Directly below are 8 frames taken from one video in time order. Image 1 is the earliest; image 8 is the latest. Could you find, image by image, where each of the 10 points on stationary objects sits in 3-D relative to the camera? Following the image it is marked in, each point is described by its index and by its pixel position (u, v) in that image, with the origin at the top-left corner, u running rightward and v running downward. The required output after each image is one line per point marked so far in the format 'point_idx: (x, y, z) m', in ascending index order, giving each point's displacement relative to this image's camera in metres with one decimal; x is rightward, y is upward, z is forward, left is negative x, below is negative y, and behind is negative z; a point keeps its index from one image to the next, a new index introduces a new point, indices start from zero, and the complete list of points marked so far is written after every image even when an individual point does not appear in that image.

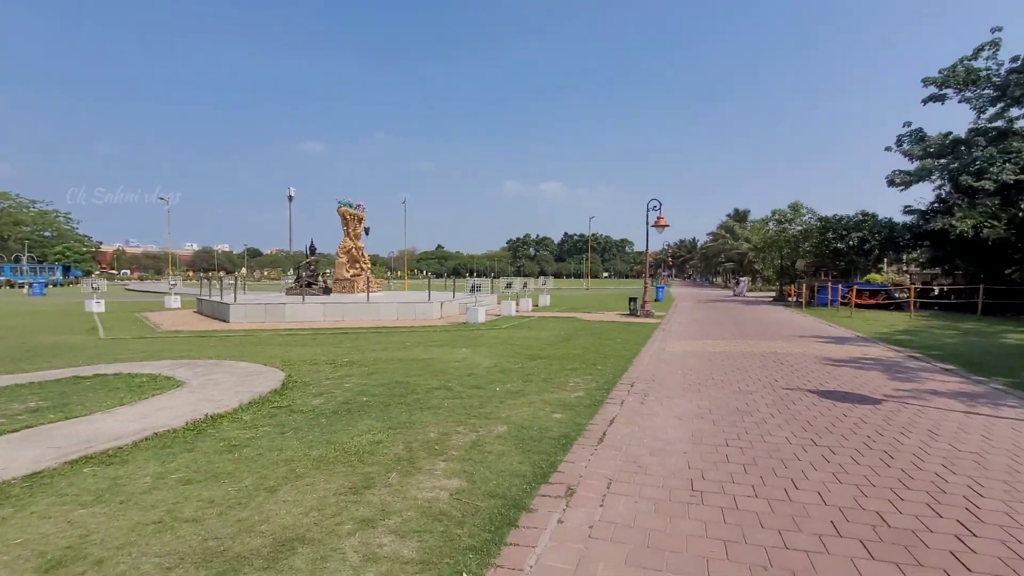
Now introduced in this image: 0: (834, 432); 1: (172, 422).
0: (+3.2, -1.4, +4.8) m
1: (-3.4, -1.3, +4.9) m
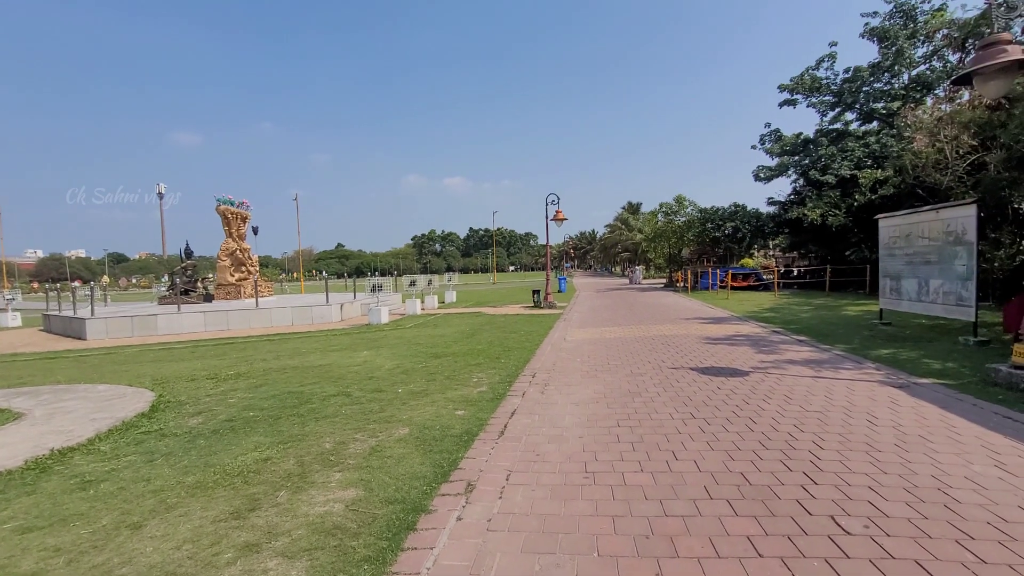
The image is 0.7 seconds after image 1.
0: (+2.2, -1.3, +5.3) m
1: (-4.4, -1.5, +4.1) m
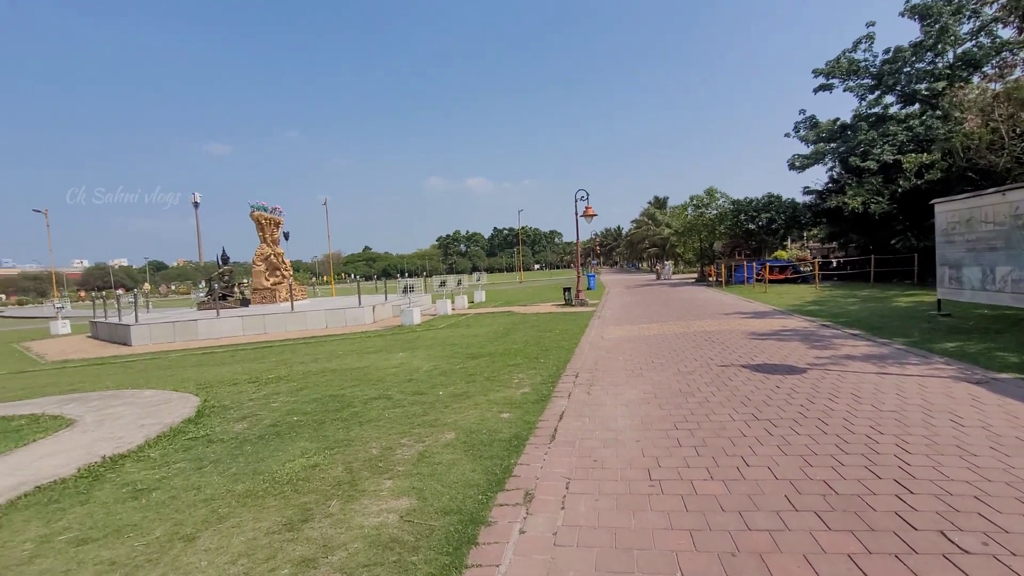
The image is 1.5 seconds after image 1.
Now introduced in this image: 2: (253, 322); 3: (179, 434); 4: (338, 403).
0: (+2.7, -1.2, +5.0) m
1: (-3.9, -1.6, +4.2) m
2: (-8.3, -1.1, +15.5) m
3: (-3.5, -1.5, +5.0) m
4: (-2.2, -1.4, +6.0) m
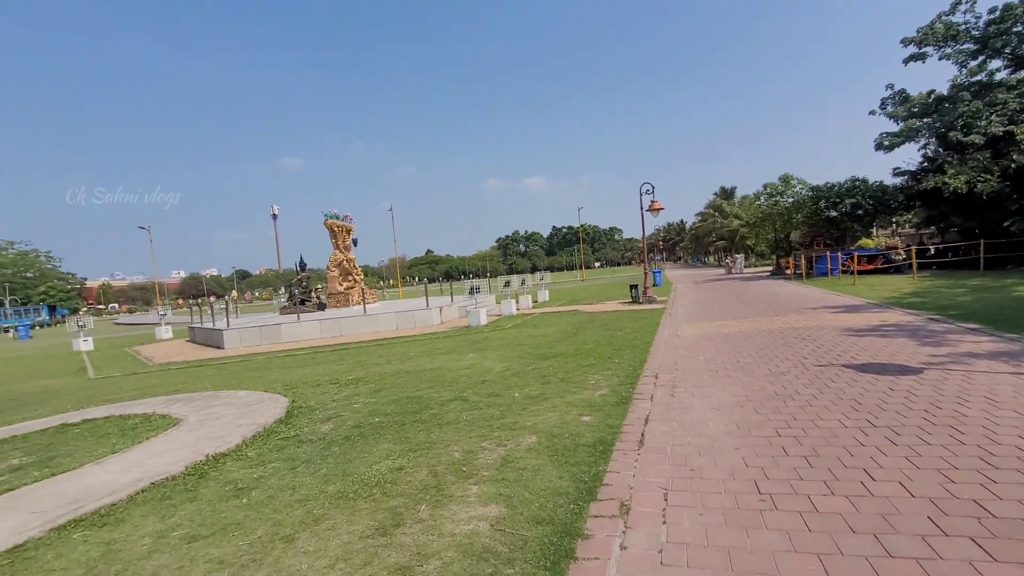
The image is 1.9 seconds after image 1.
0: (+3.4, -1.1, +4.4) m
1: (-3.2, -1.6, +4.4) m
2: (-6.1, -1.2, +16.2) m
3: (-2.6, -1.6, +5.3) m
4: (-1.2, -1.5, +6.1) m
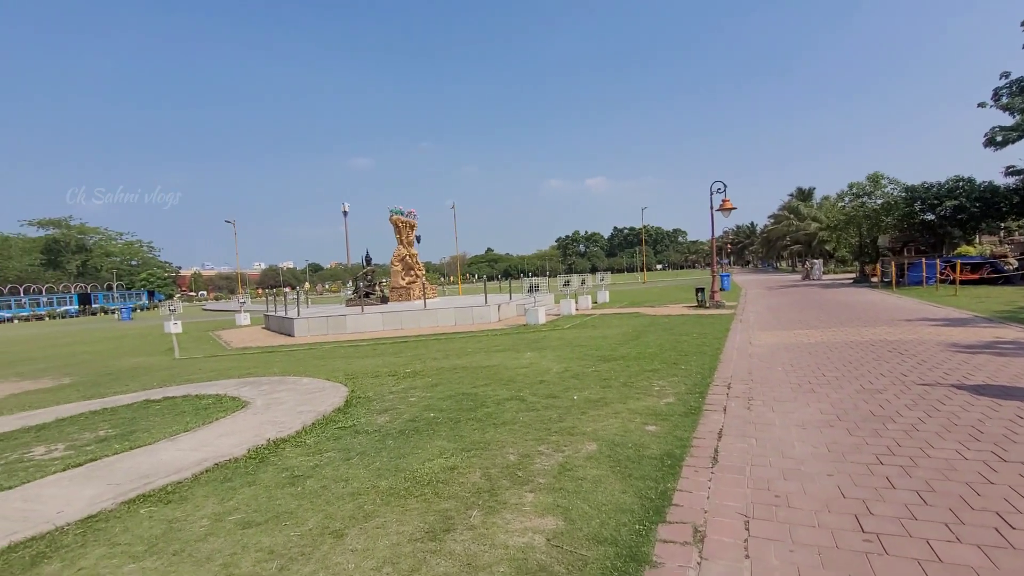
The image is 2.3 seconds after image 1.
0: (+3.9, -1.2, +3.8) m
1: (-2.6, -1.5, +4.6) m
2: (-4.1, -1.0, +16.6) m
3: (-2.0, -1.5, +5.3) m
4: (-0.5, -1.4, +5.9) m
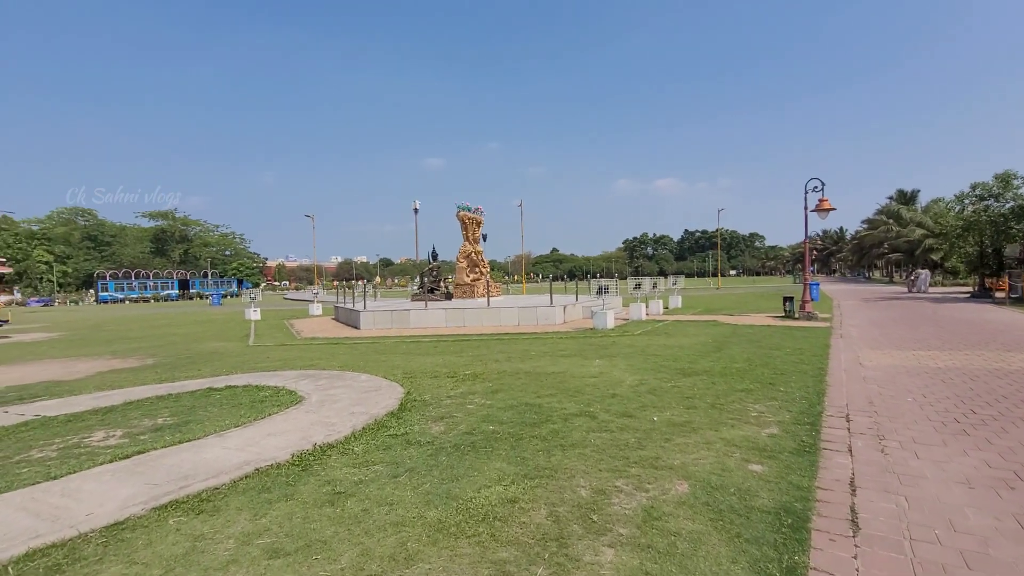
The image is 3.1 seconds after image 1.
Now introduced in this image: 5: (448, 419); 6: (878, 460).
0: (+4.4, -1.3, +2.6) m
1: (-2.0, -1.4, +4.2) m
2: (-1.9, -0.9, +16.3) m
3: (-1.3, -1.4, +4.9) m
4: (+0.3, -1.4, +5.3) m
5: (-0.7, -1.4, +5.3) m
6: (+2.9, -1.4, +3.8) m
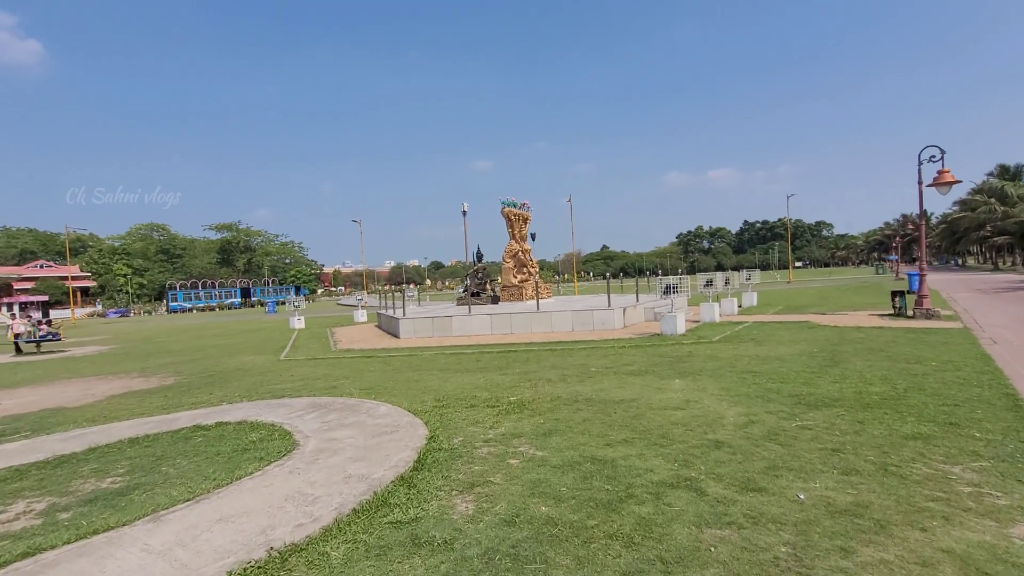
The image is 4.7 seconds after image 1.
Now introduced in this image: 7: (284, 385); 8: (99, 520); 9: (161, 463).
0: (+4.5, -1.3, +0.4) m
1: (-1.7, -1.5, +2.7) m
2: (-0.3, -1.0, +14.8) m
3: (-0.9, -1.5, +3.3) m
4: (+0.7, -1.4, +3.6) m
5: (-0.2, -1.5, +3.6) m
6: (+3.2, -1.4, +1.8) m
7: (-4.1, -1.8, +8.7) m
8: (-2.9, -1.6, +3.4) m
9: (-3.3, -1.6, +4.6) m
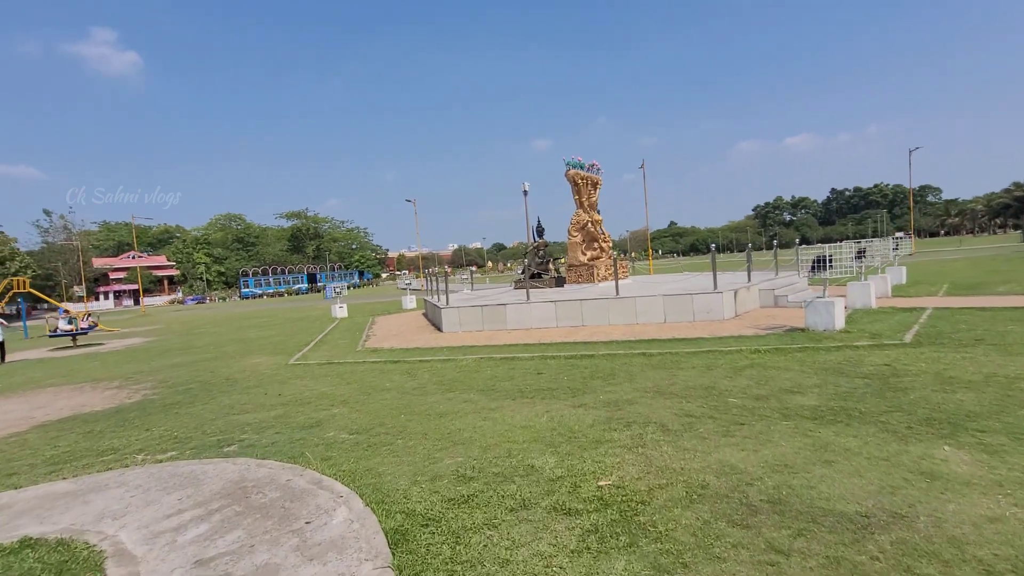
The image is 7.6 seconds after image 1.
0: (+4.3, -1.3, -3.4) m
1: (-1.5, -1.6, -0.3) m
2: (+1.3, -0.5, +11.4) m
3: (-0.7, -1.5, +0.2) m
4: (+0.9, -1.4, +0.2) m
5: (0.0, -1.5, +0.4) m
6: (+3.2, -1.3, -1.9) m
7: (-3.2, -1.6, +5.9) m
8: (-2.7, -1.6, +0.5) m
9: (-2.9, -1.6, +1.7) m
